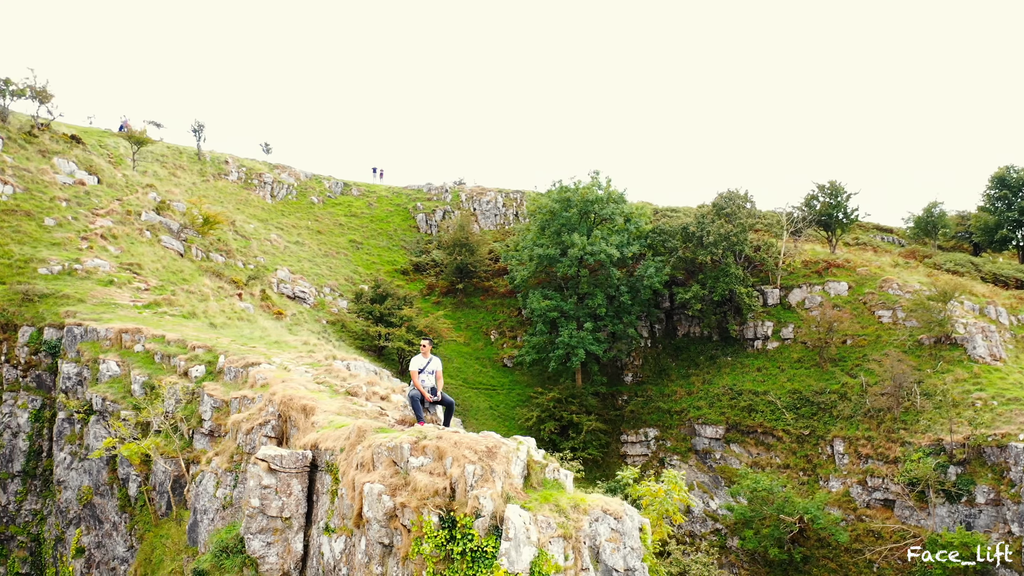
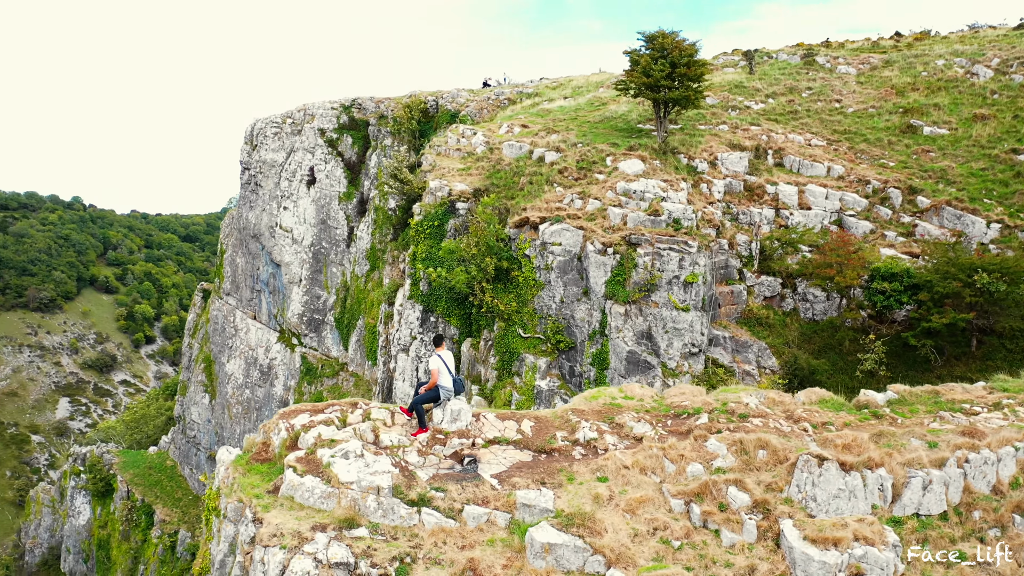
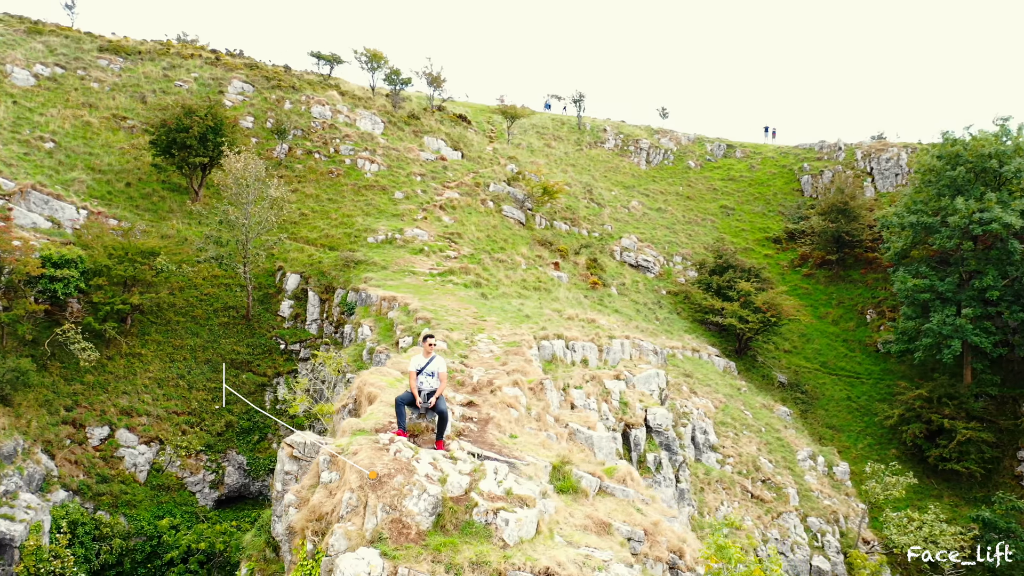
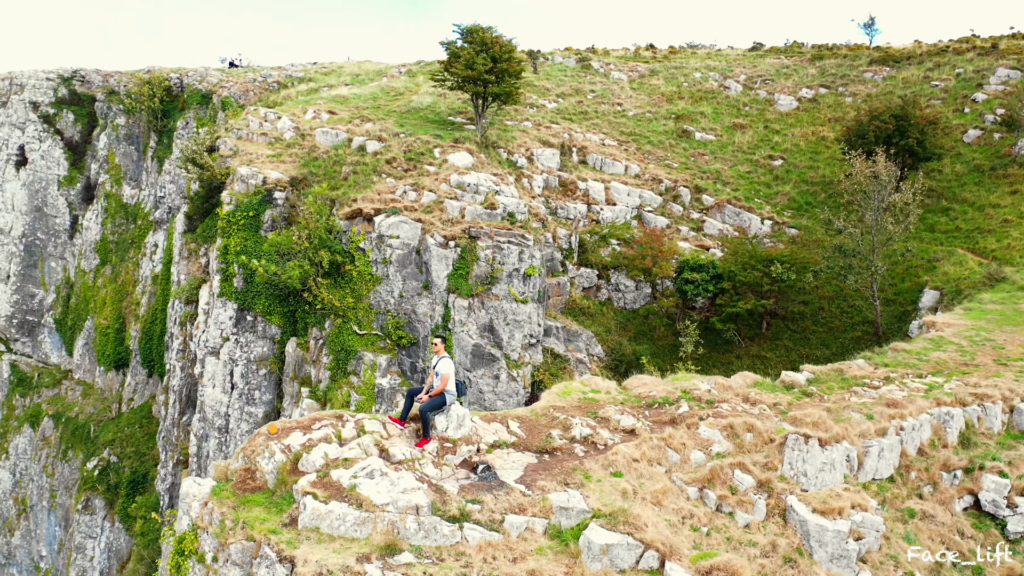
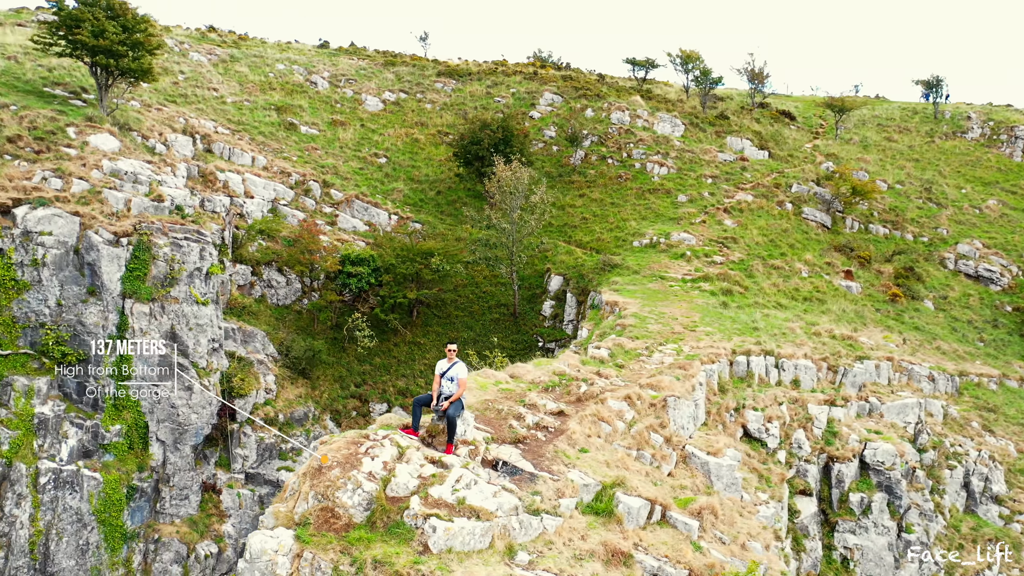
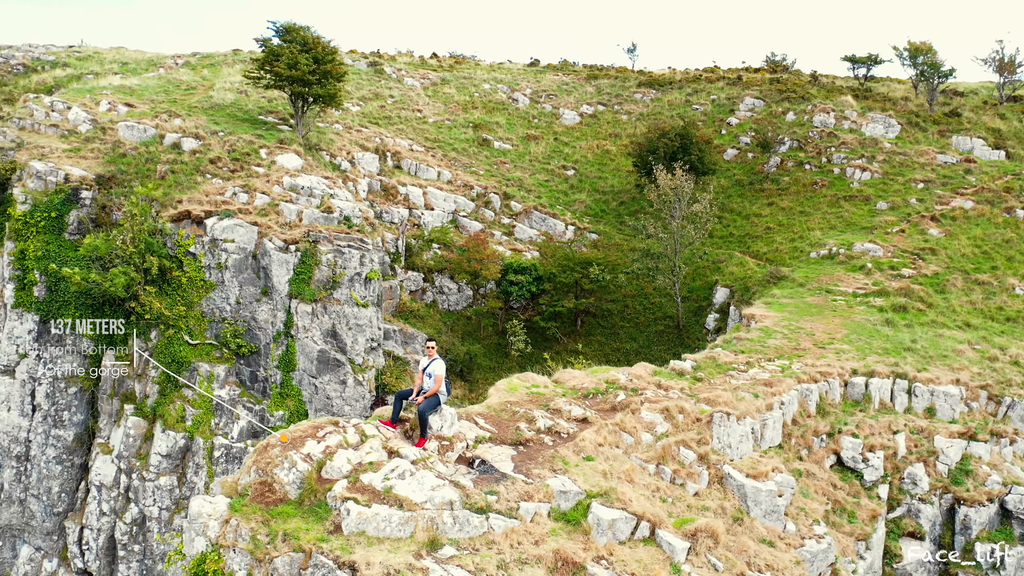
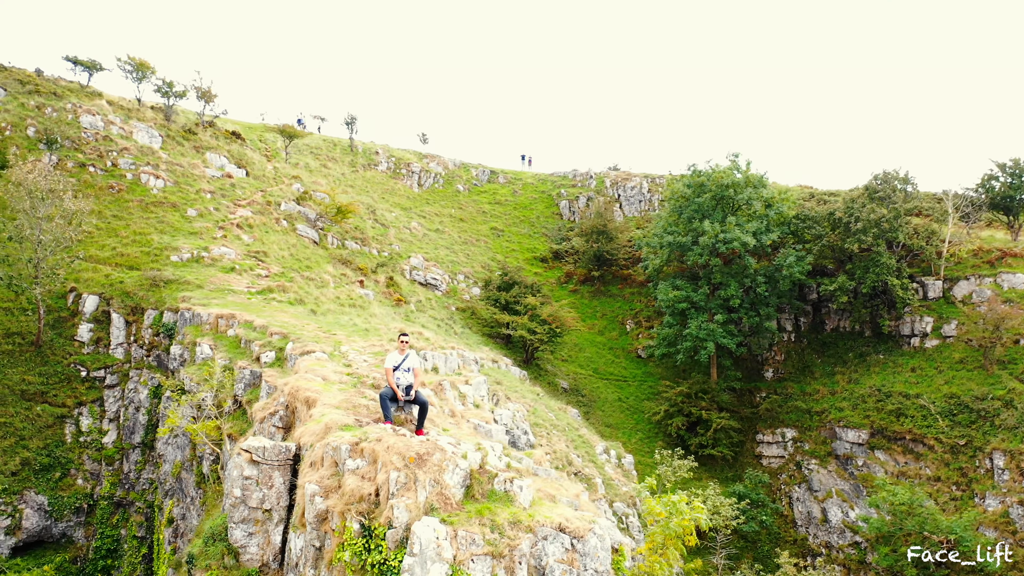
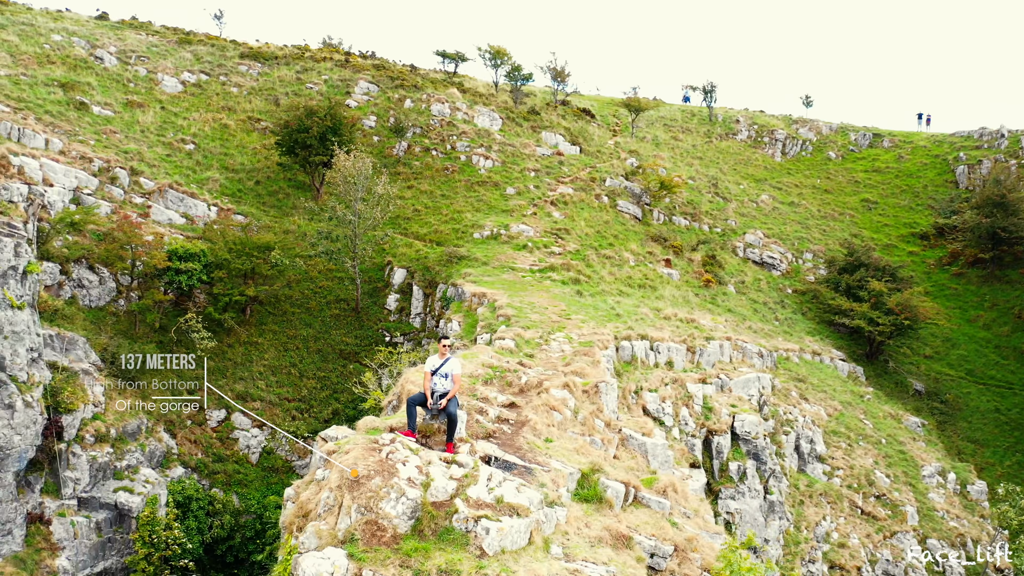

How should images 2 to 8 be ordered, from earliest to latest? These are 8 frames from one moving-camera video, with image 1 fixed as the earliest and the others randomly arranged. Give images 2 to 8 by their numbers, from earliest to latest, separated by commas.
7, 3, 8, 5, 6, 4, 2
